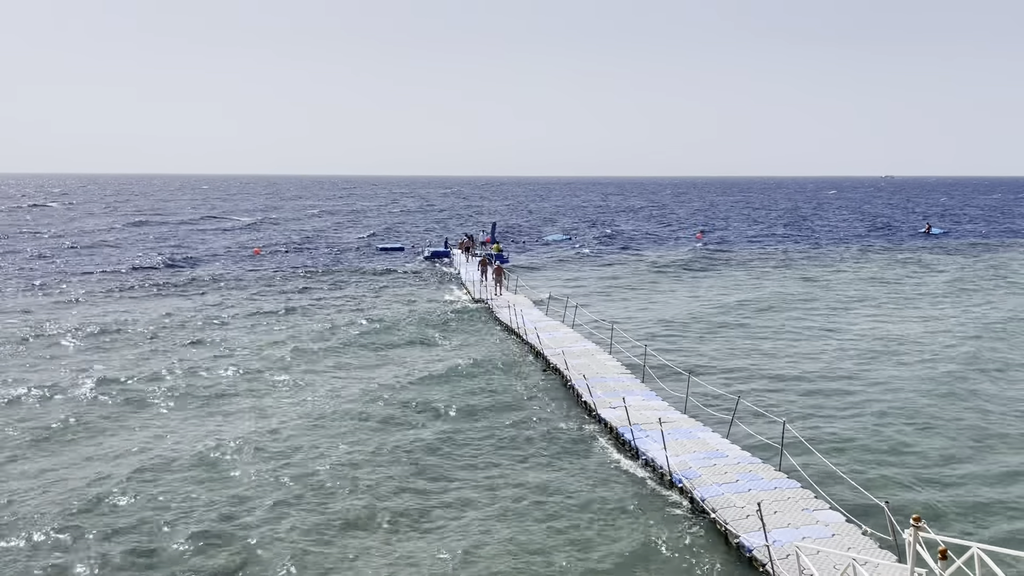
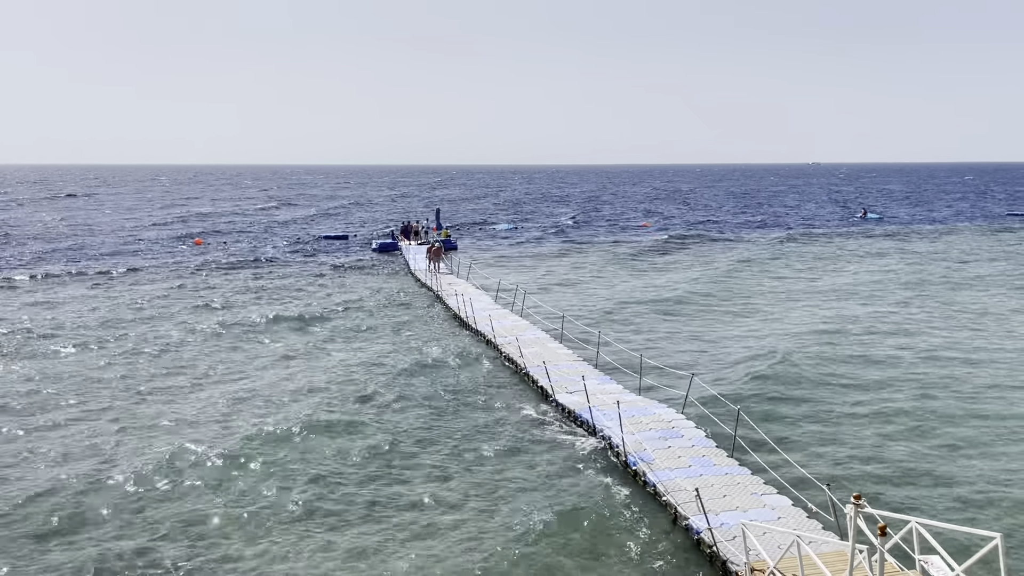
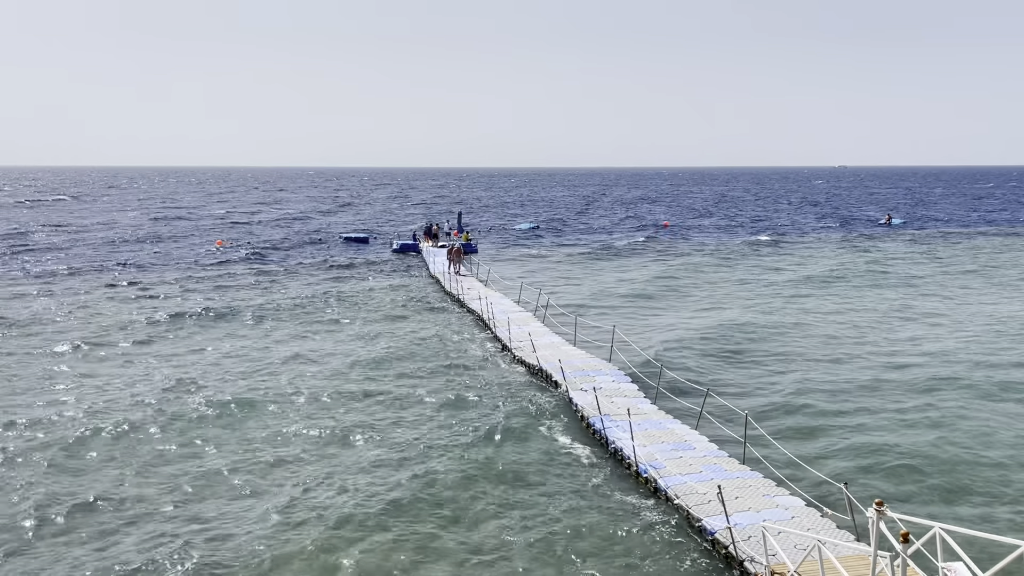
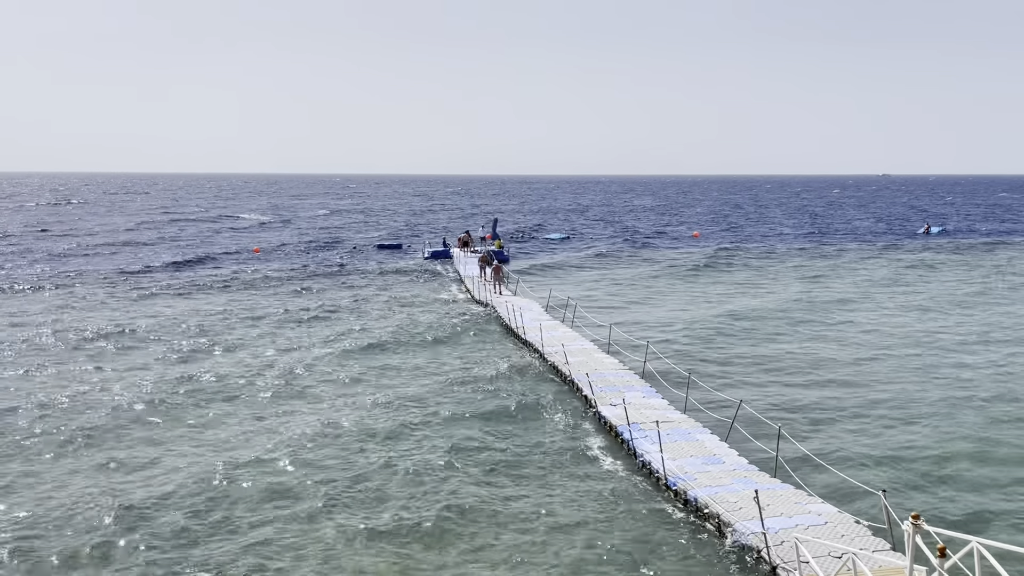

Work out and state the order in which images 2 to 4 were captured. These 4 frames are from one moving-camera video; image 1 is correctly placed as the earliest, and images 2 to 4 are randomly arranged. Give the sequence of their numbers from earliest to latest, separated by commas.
4, 3, 2
